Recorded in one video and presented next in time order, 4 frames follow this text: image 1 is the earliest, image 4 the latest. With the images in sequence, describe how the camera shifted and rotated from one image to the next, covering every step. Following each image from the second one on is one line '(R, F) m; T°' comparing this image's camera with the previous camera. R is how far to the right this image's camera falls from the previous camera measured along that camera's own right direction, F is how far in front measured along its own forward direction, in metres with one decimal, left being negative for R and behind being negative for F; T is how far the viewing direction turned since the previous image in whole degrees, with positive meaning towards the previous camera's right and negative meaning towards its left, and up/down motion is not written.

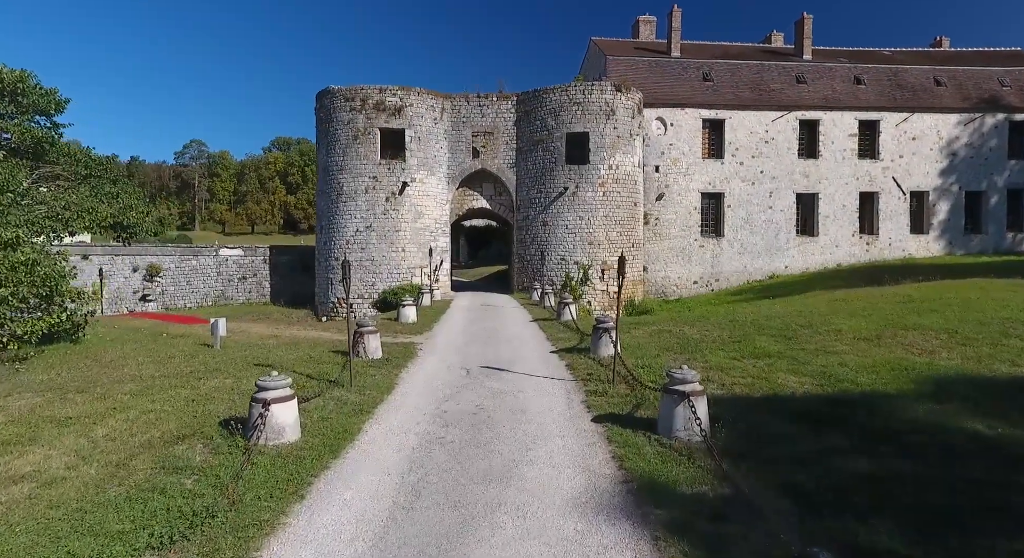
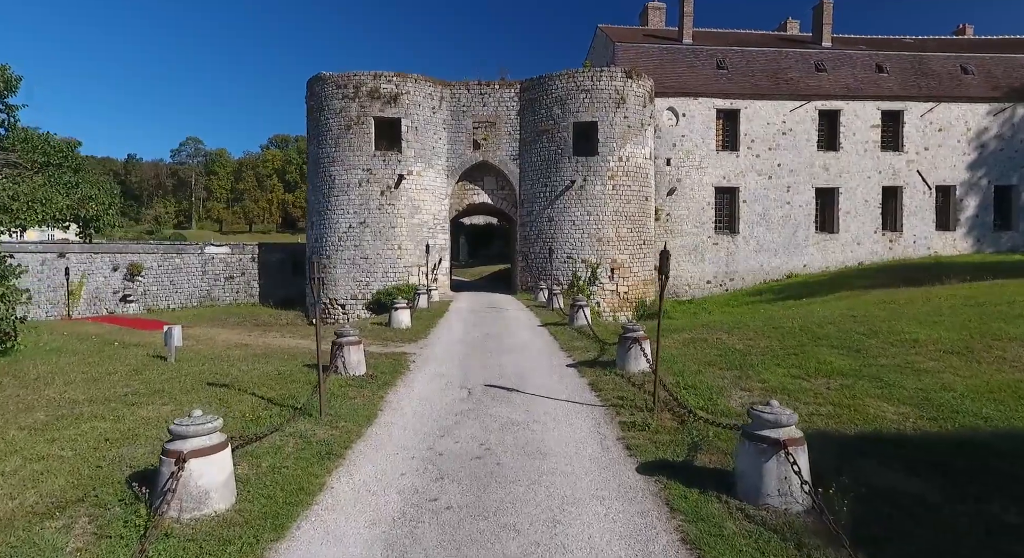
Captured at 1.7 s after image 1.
(-0.2, +1.7) m; 0°
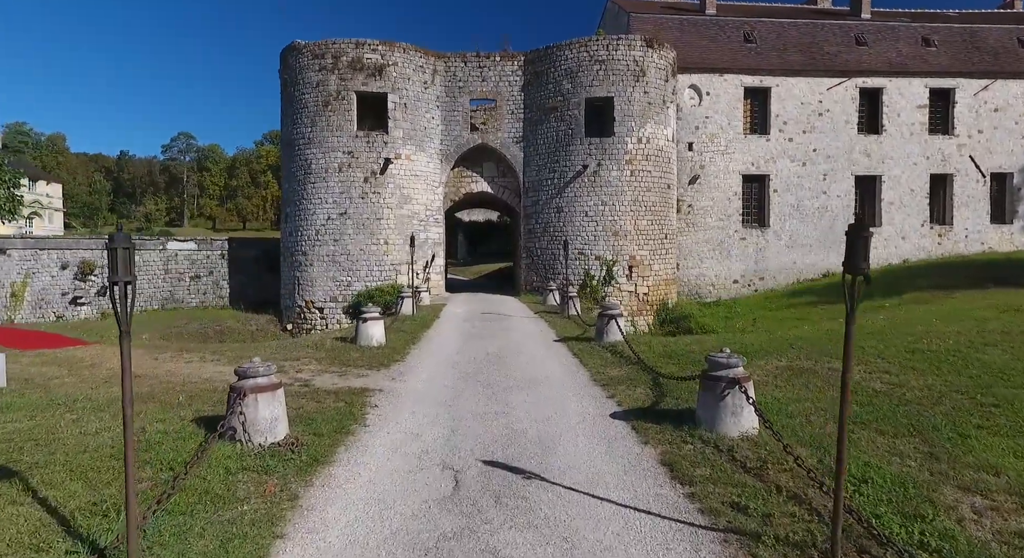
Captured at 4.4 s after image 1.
(-0.1, +3.3) m; 0°
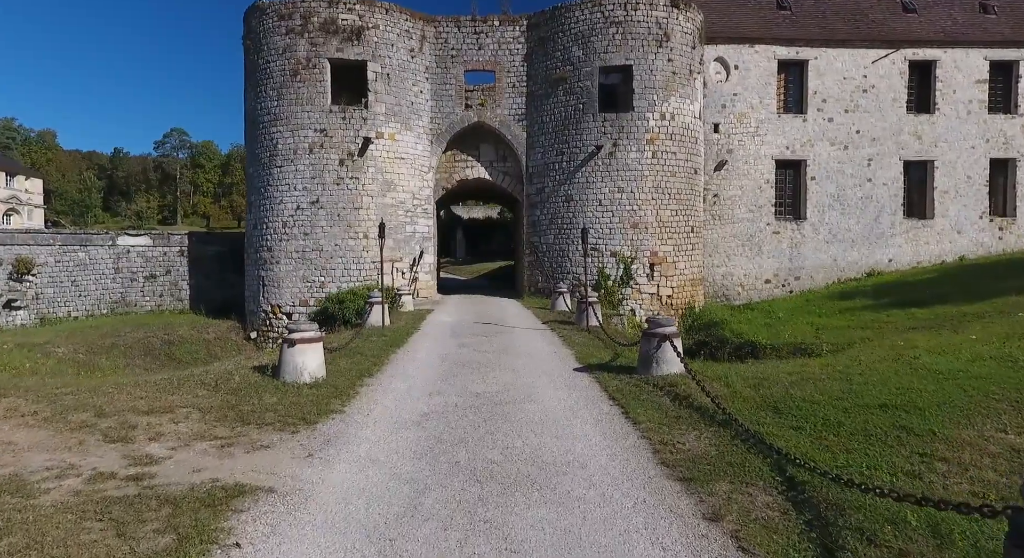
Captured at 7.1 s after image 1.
(0.0, +3.3) m; 0°
